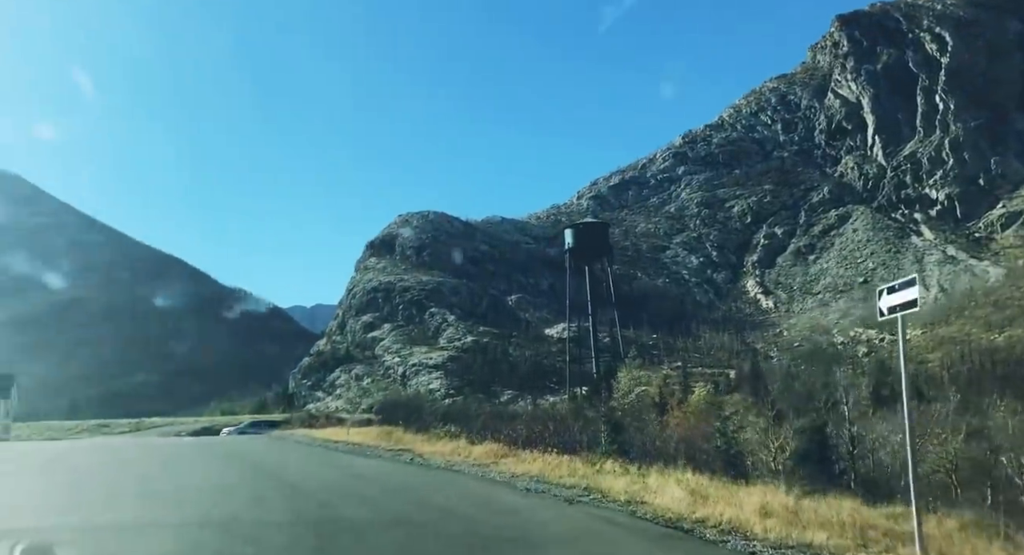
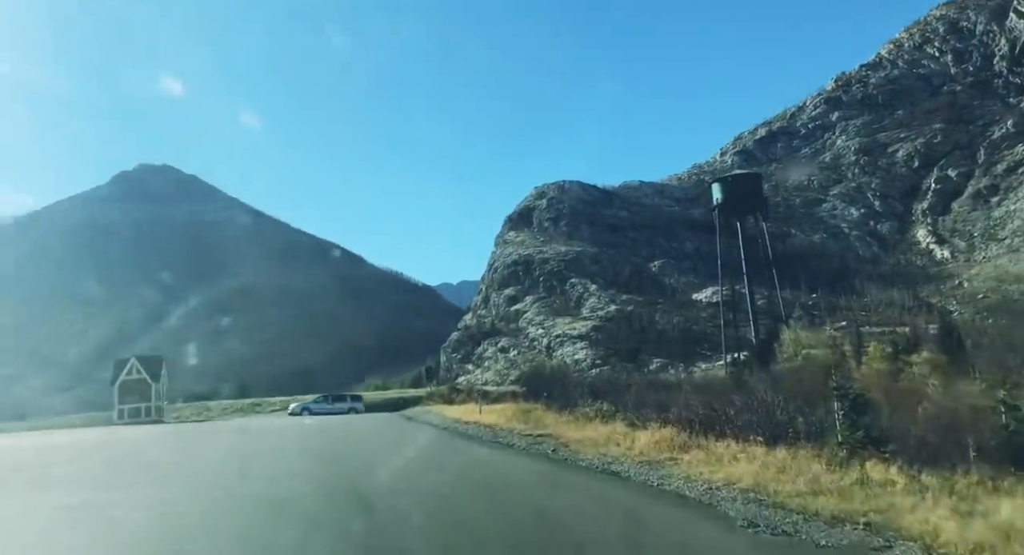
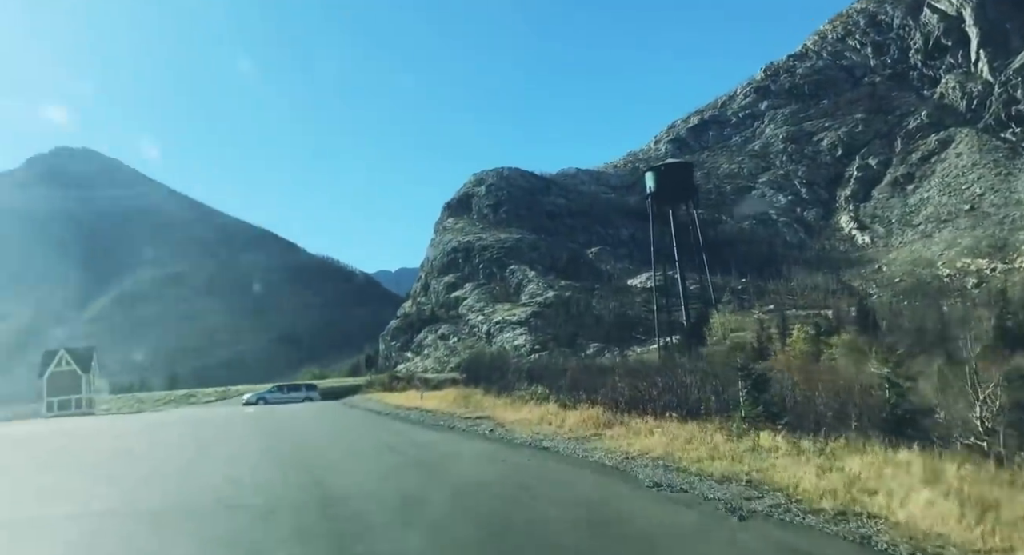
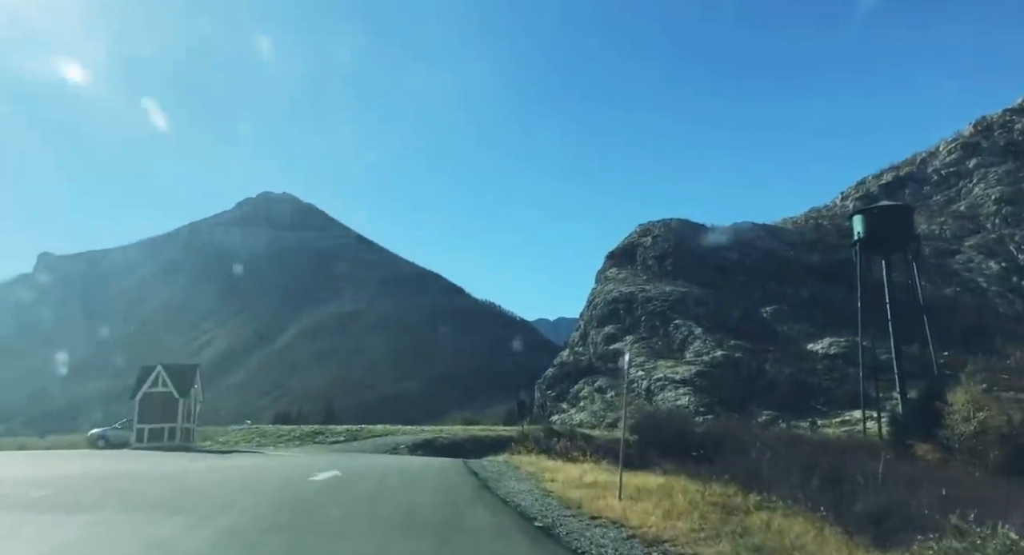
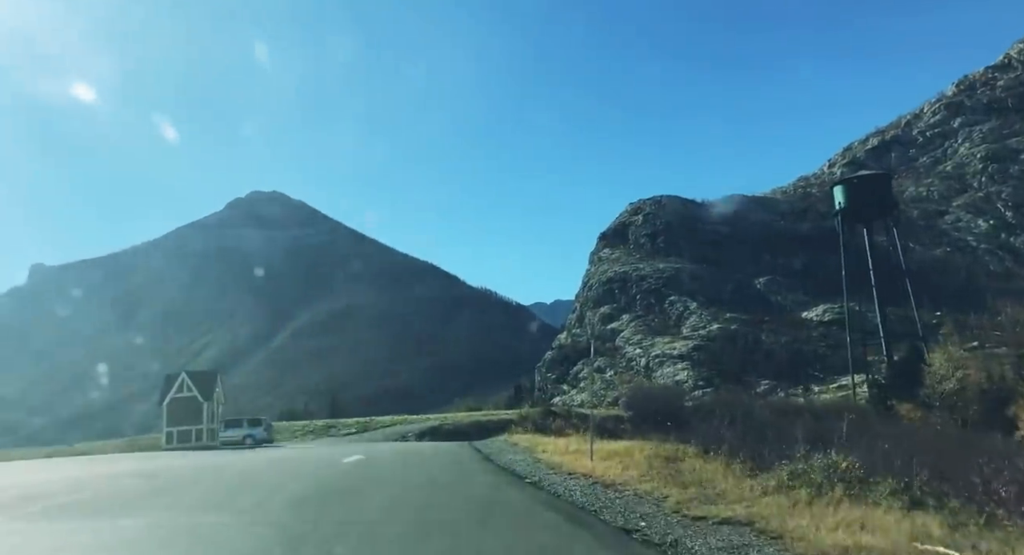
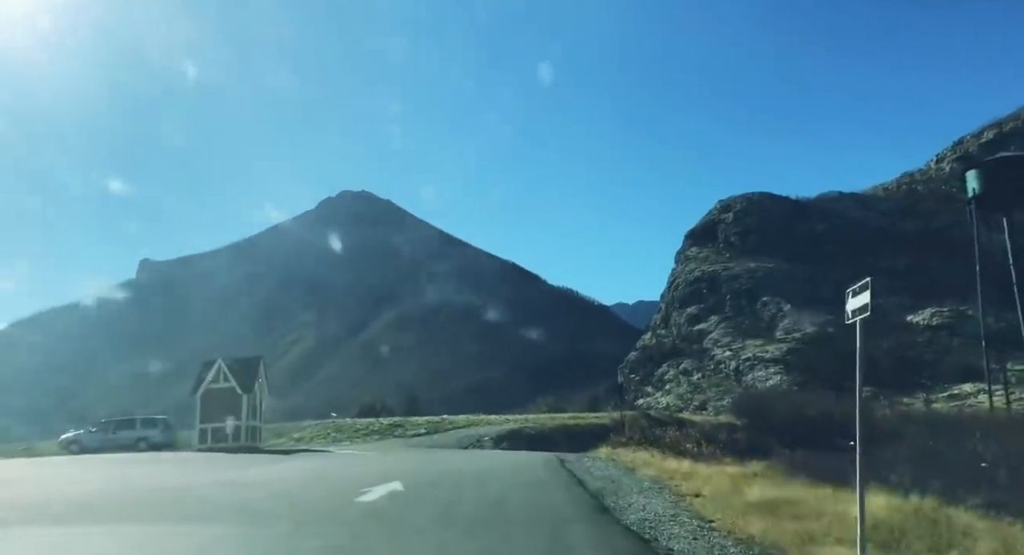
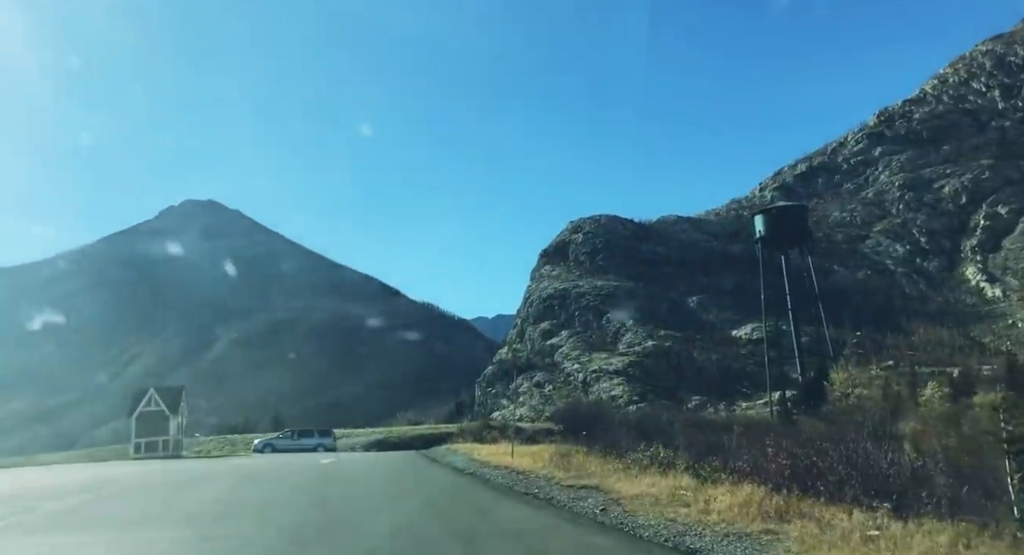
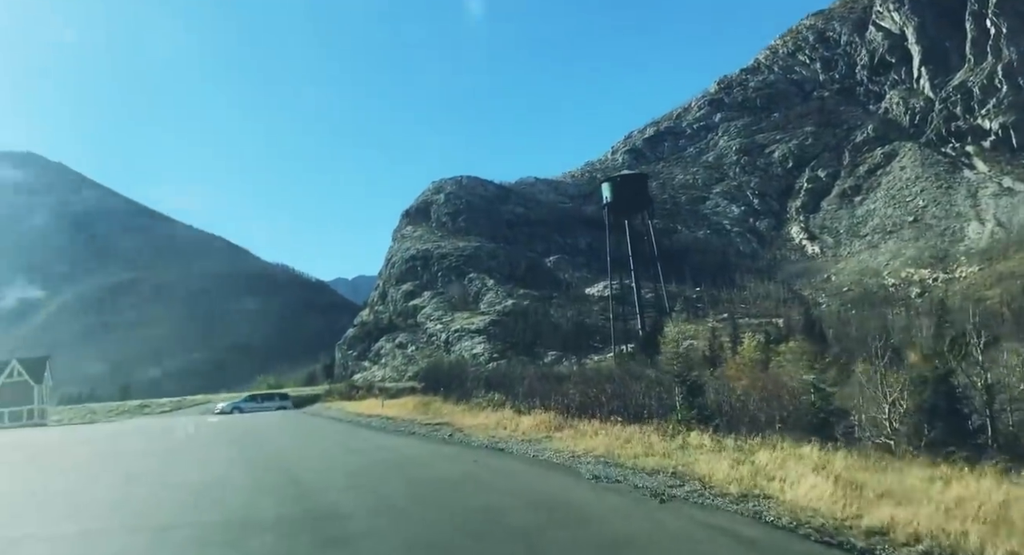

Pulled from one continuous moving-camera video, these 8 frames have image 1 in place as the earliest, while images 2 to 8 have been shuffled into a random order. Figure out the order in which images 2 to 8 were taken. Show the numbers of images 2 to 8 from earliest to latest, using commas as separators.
8, 3, 2, 7, 5, 4, 6
